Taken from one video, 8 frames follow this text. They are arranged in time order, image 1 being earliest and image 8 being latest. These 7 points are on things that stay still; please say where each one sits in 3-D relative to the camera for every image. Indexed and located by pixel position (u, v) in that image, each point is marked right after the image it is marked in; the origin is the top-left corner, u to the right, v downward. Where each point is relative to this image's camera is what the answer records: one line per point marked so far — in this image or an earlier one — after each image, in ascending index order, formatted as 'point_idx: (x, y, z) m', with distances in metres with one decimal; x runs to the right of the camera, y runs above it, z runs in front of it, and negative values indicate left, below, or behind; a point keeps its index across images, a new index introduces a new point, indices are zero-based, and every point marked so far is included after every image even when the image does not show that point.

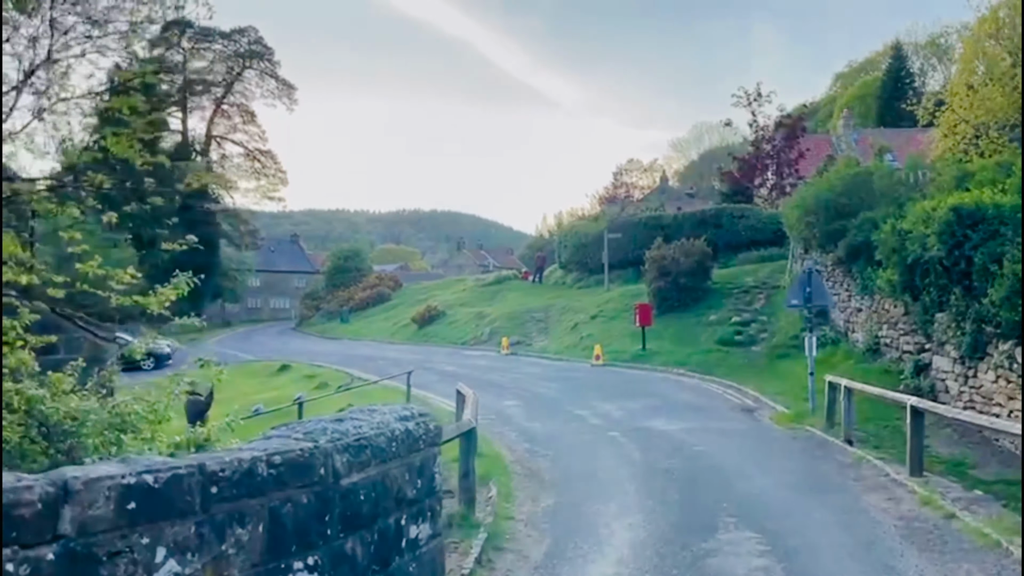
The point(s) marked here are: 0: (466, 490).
0: (-0.4, -1.6, +7.7) m
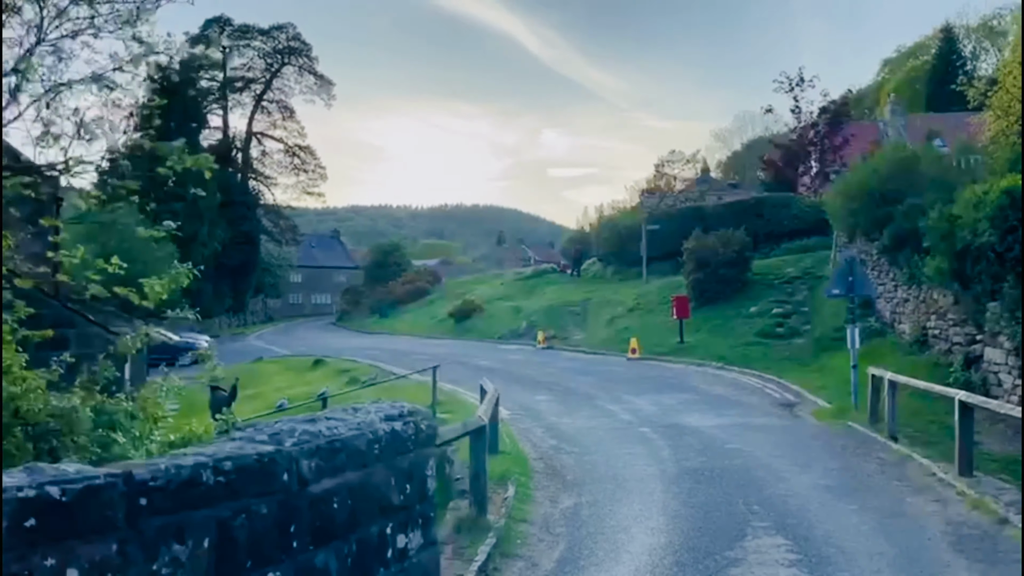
0: (-0.3, -1.5, +7.3) m
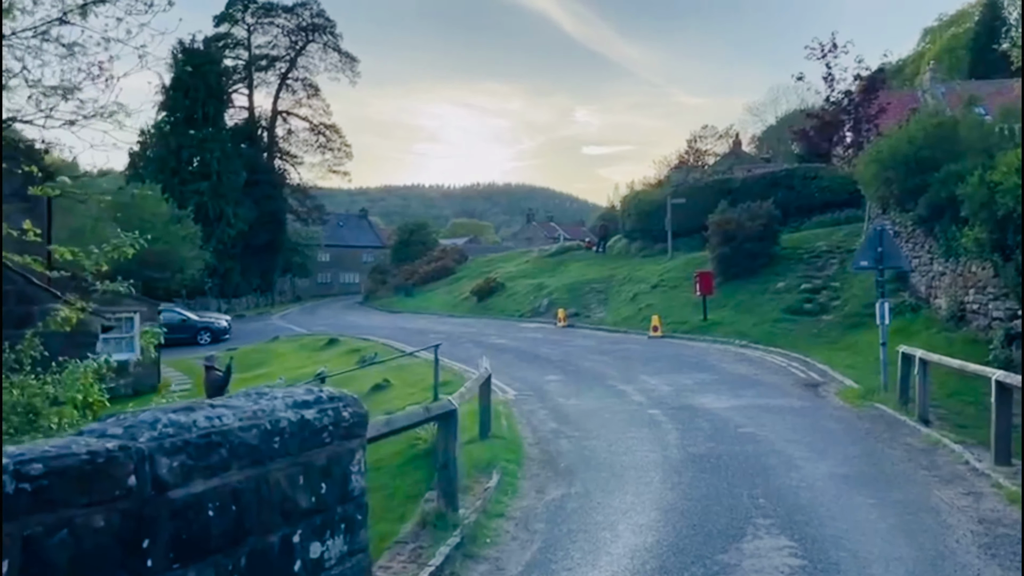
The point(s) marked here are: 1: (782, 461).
0: (-0.4, -1.3, +6.5) m
1: (+2.4, -1.5, +8.4) m
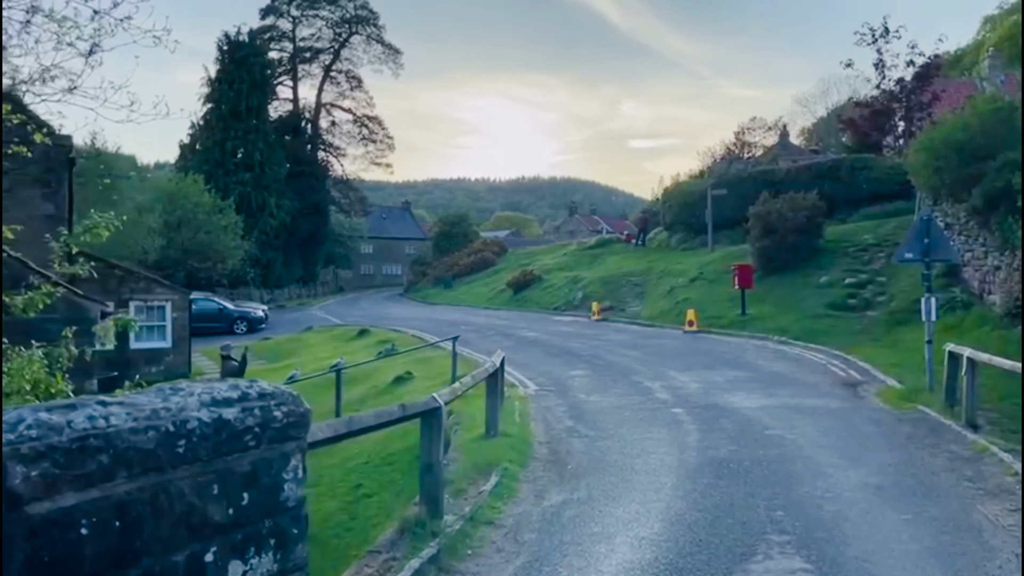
0: (-0.5, -1.2, +6.0) m
1: (+2.4, -1.4, +7.7) m
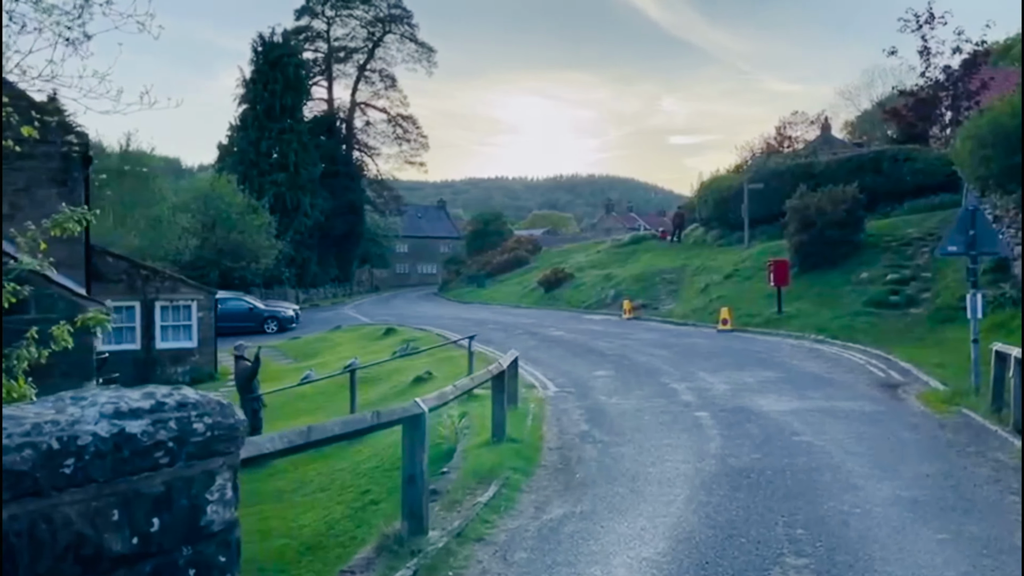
0: (-0.6, -1.2, +5.5) m
1: (+2.4, -1.4, +7.1) m
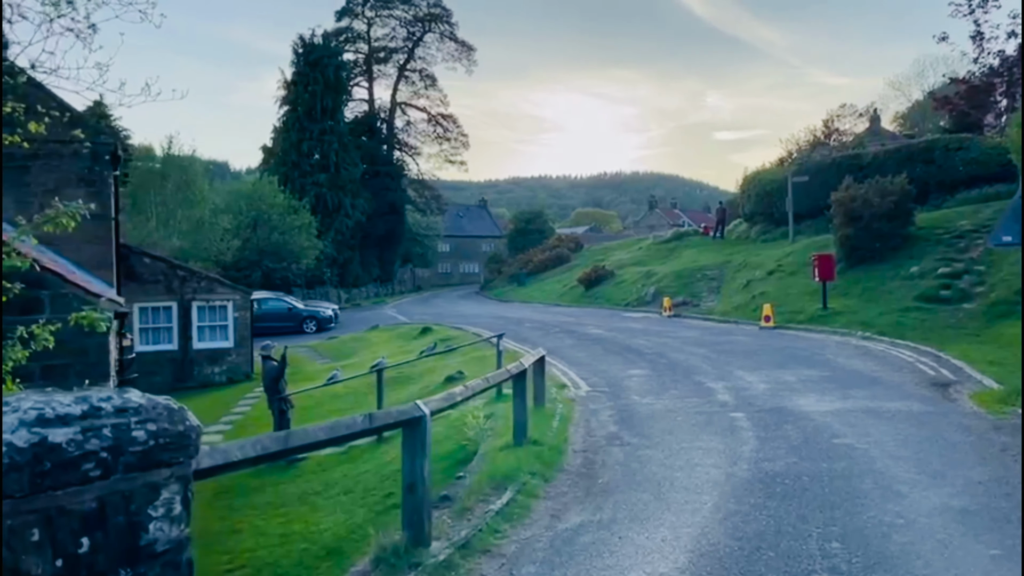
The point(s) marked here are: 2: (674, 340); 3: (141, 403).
0: (-0.5, -1.2, +5.1) m
1: (+2.5, -1.3, +6.6) m
2: (+3.0, -1.0, +18.0) m
3: (-1.2, -0.4, +3.0) m
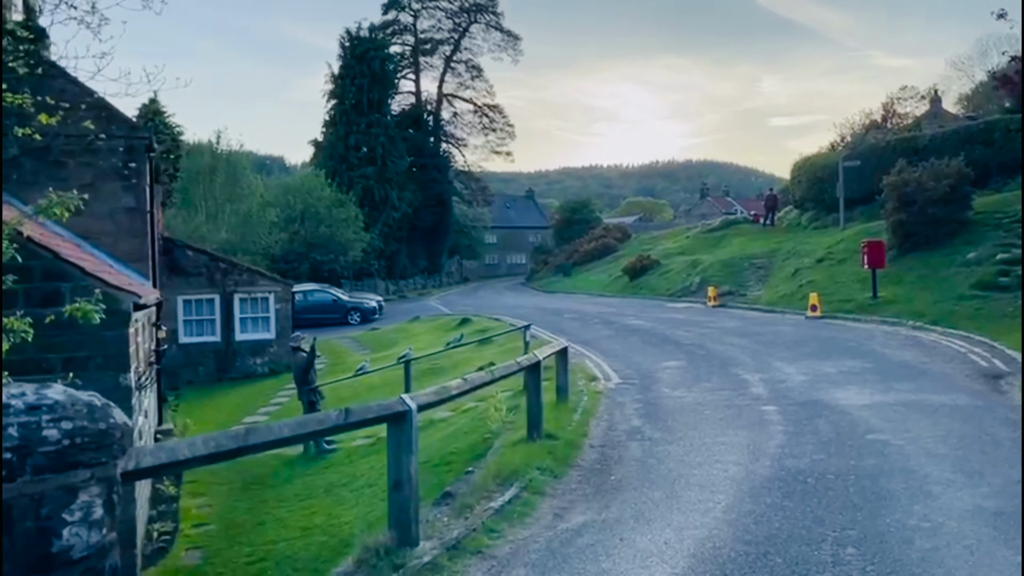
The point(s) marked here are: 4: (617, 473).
0: (-0.6, -1.1, +4.9) m
1: (+2.5, -1.3, +6.2) m
2: (+3.7, -0.8, +17.5) m
3: (-1.3, -0.3, +2.8) m
4: (+0.8, -1.3, +6.9) m
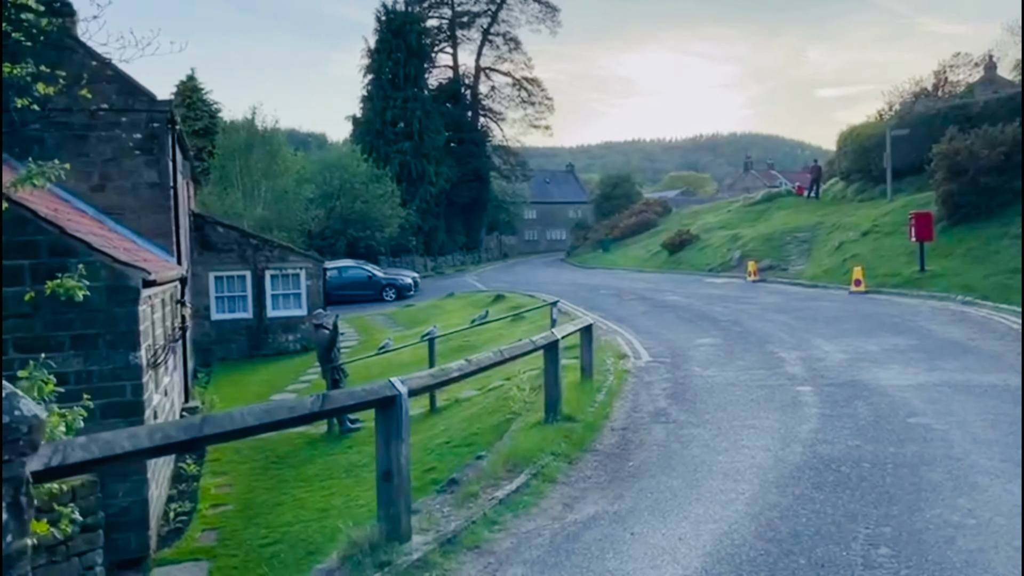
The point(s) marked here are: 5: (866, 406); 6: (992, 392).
0: (-0.6, -1.0, +4.5) m
1: (+2.6, -1.1, +5.6) m
2: (+4.3, -0.3, +16.9) m
3: (-1.4, -0.3, +2.5) m
4: (+0.8, -1.1, +6.4) m
5: (+3.0, -1.0, +8.0) m
6: (+4.3, -0.9, +8.5) m
